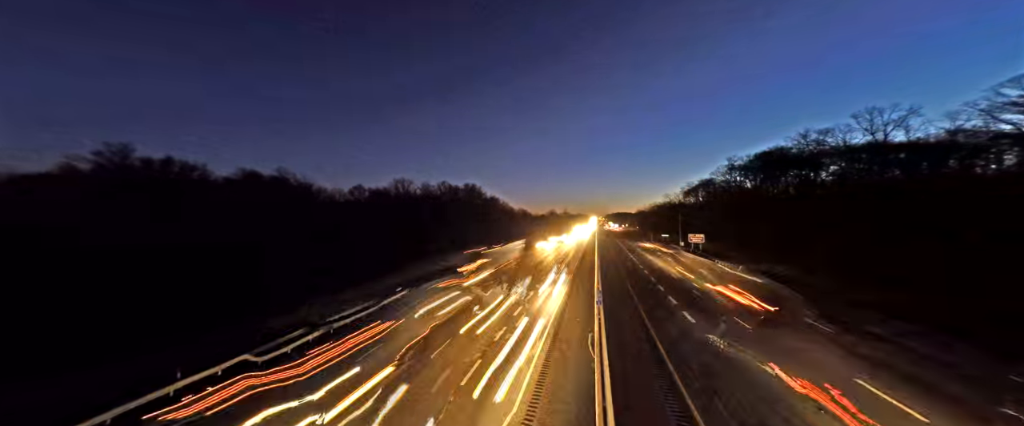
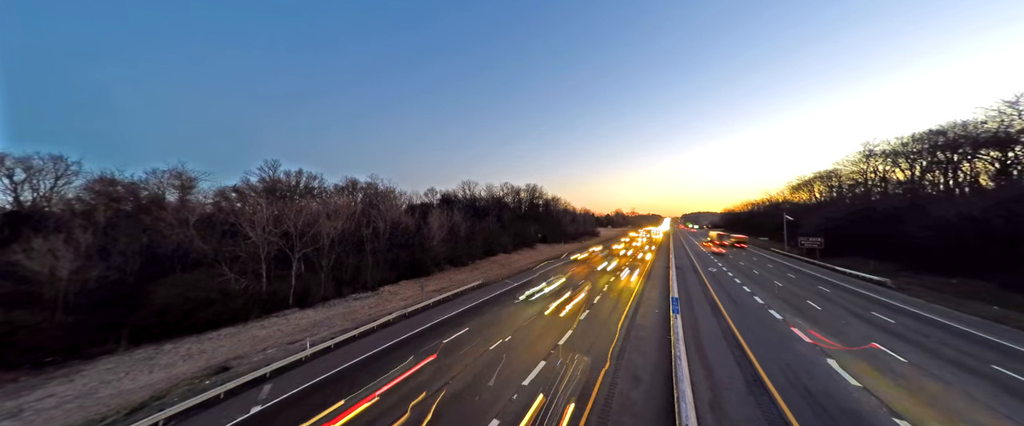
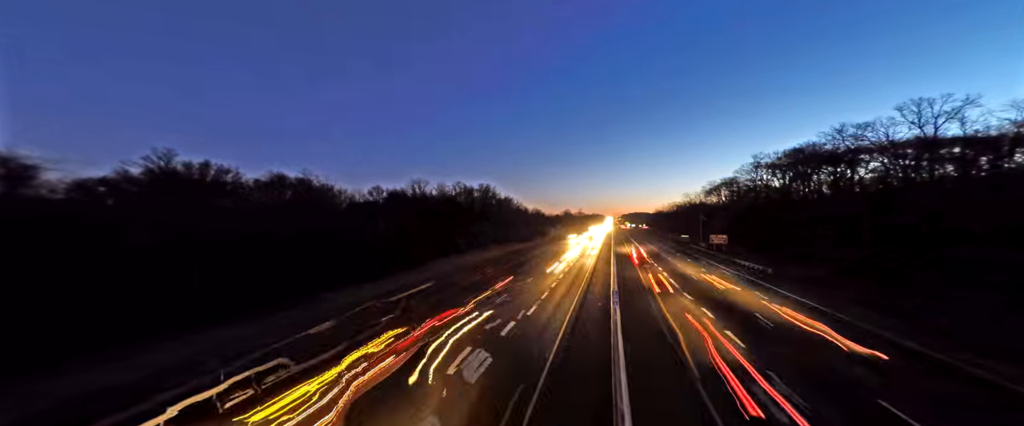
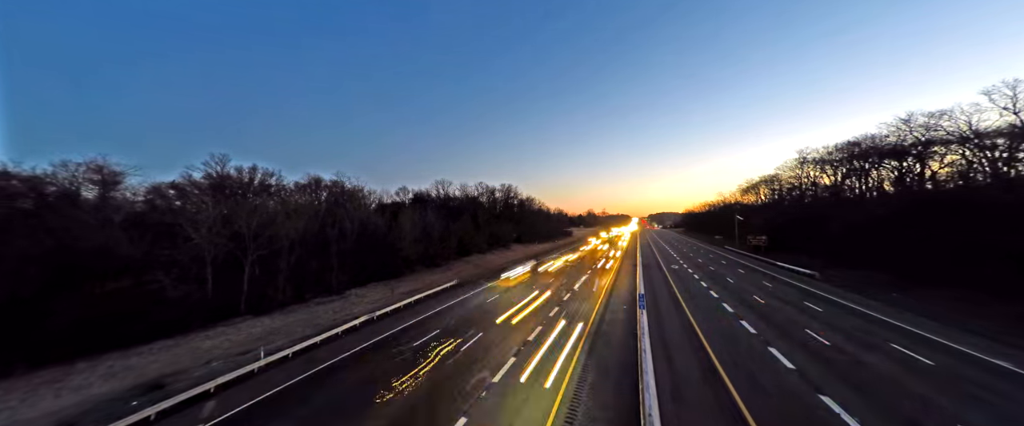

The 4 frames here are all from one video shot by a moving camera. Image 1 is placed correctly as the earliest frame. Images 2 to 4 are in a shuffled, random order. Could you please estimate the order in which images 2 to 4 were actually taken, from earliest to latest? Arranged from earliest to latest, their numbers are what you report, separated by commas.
3, 4, 2
